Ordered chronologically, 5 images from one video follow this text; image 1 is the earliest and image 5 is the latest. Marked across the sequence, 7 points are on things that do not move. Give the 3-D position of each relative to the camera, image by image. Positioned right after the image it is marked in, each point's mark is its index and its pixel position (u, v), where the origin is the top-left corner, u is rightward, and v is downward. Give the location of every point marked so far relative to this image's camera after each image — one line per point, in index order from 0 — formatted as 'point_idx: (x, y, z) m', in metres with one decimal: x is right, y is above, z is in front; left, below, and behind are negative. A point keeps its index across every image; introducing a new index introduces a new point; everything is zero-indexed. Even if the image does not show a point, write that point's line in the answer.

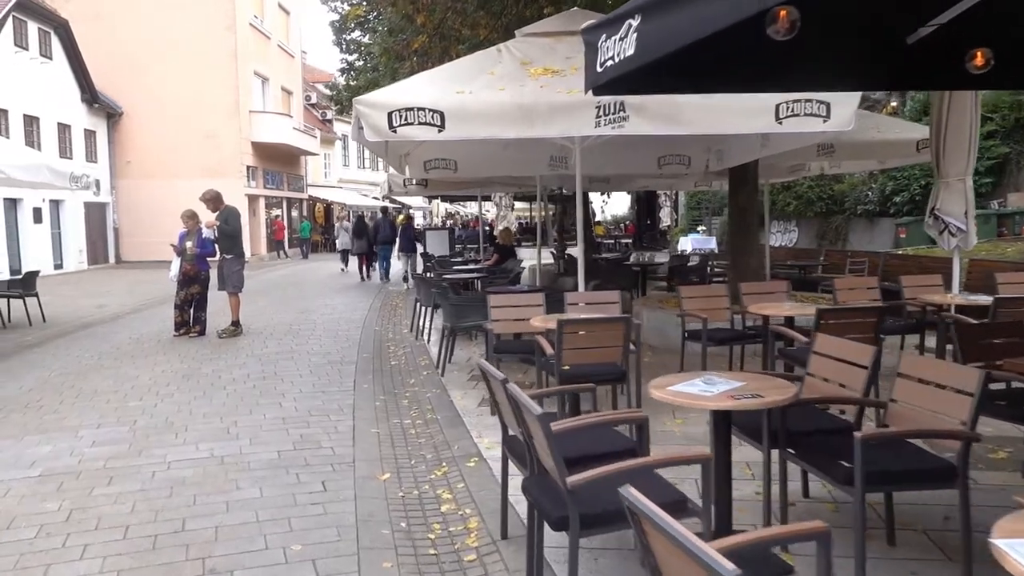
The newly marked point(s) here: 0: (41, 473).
0: (-3.2, -1.3, +5.0) m
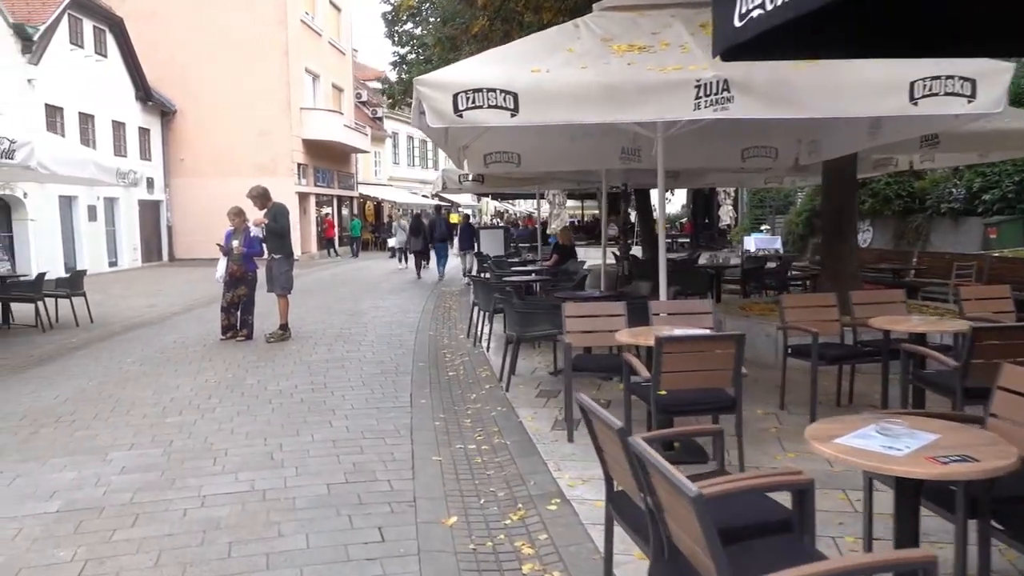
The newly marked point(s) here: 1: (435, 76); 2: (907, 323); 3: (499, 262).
0: (-2.6, -1.3, +4.4) m
1: (-0.5, +1.5, +5.3) m
2: (+3.0, -0.3, +5.6) m
3: (-0.2, +0.5, +14.0) m
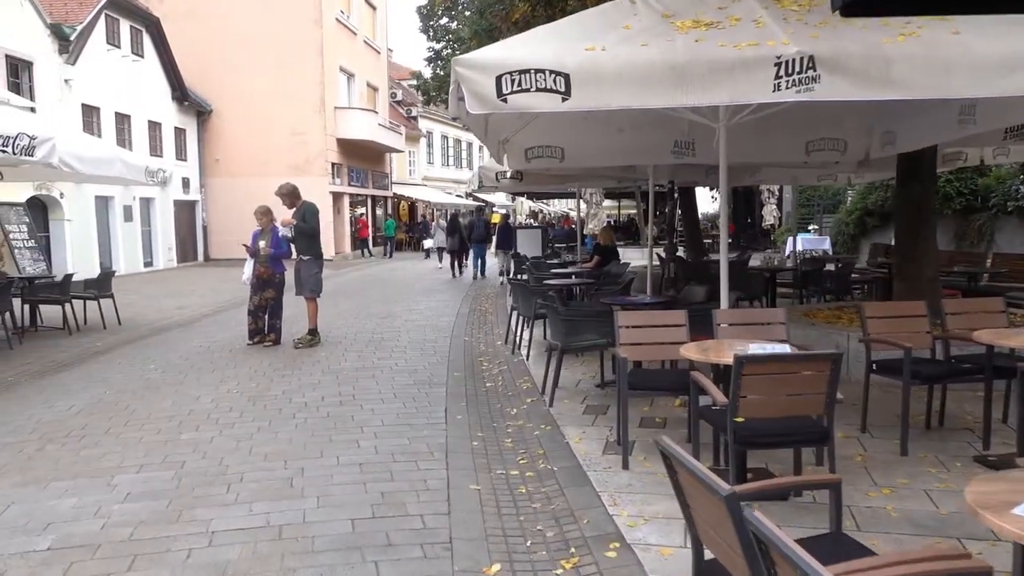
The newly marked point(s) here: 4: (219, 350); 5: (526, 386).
0: (-2.4, -1.3, +3.9) m
1: (-0.2, +1.5, +4.7) m
2: (+3.3, -0.3, +4.8) m
3: (+0.5, +0.4, +13.3) m
4: (-3.8, -0.8, +9.8) m
5: (+0.1, -1.0, +7.6) m
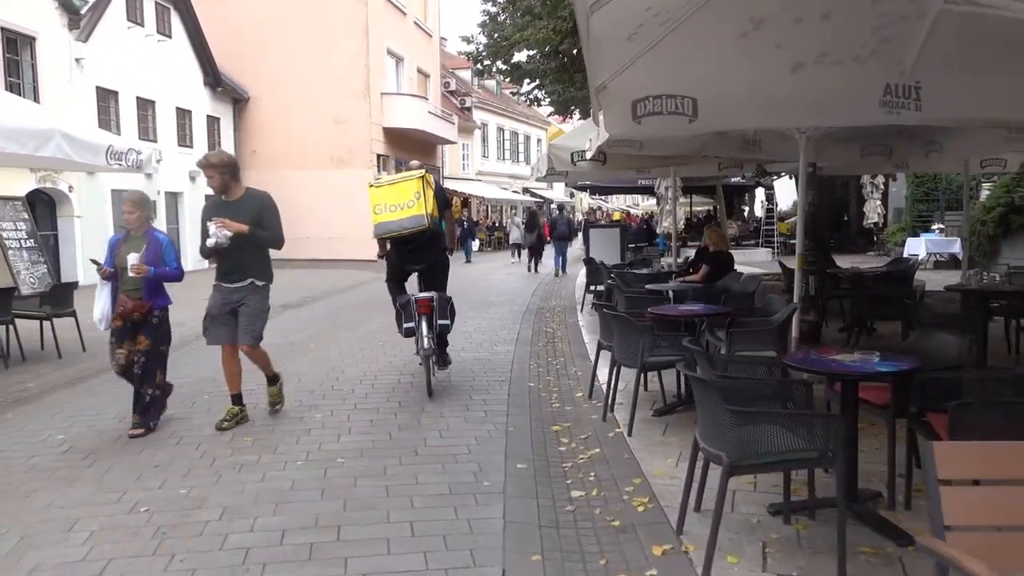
0: (-2.0, -1.6, +0.8) m
1: (+0.2, +1.2, +1.5) m
2: (+3.7, -0.6, +1.4) m
3: (+1.5, +0.2, +10.0) m
4: (-3.0, -1.0, +6.8) m
5: (+0.8, -1.3, +4.4) m
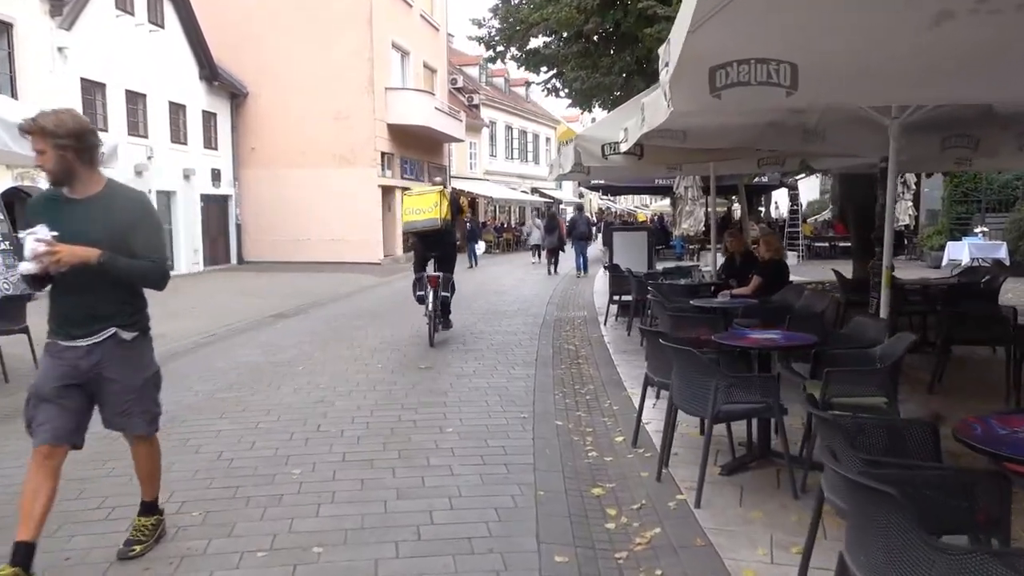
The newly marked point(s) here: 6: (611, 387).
0: (-1.9, -1.7, -0.5) m
1: (+0.4, +1.0, +0.2) m
2: (+3.8, -0.8, 0.0) m
3: (+1.7, 0.0, +8.7) m
4: (-2.8, -1.2, +5.5) m
5: (+0.9, -1.4, +3.0) m
6: (+1.0, -1.0, +7.5) m
